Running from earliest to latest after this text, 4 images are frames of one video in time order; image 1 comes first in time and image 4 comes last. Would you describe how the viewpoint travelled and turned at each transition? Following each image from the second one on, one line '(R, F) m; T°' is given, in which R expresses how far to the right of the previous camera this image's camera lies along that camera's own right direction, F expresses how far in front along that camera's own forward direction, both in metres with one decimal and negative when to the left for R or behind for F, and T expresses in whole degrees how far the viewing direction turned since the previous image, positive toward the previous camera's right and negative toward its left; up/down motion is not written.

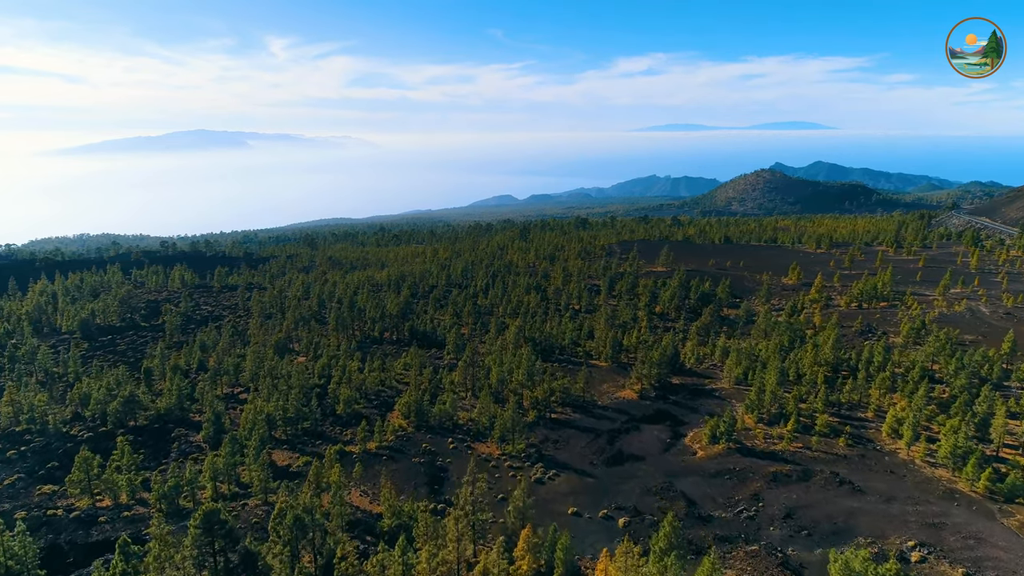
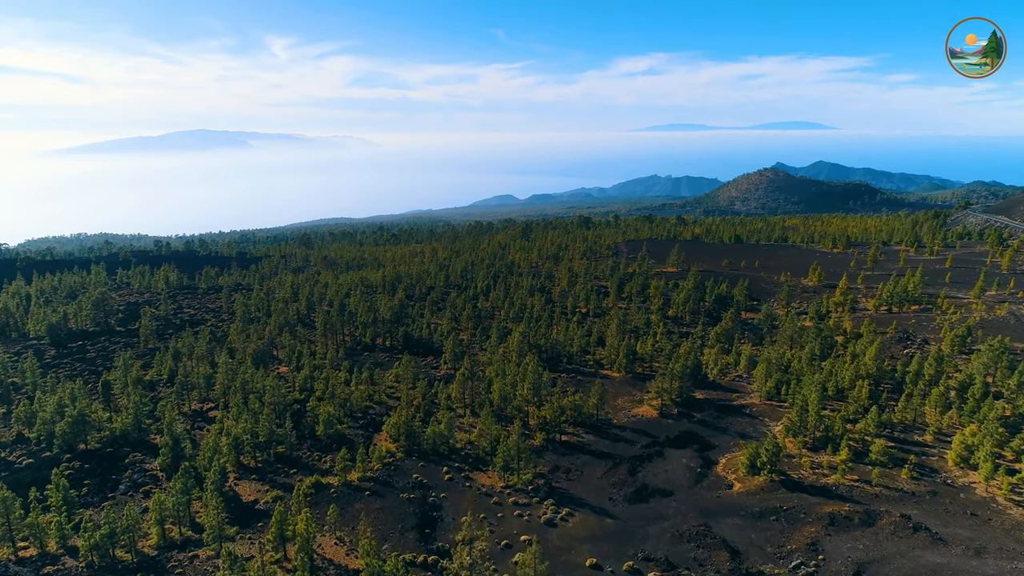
(-0.6, +10.1) m; 0°
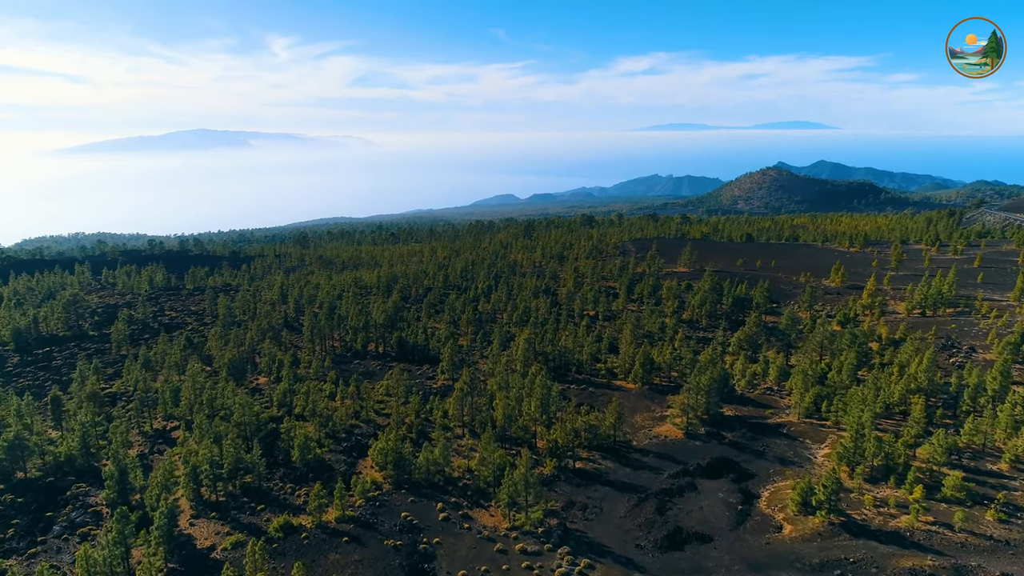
(-0.6, +9.6) m; 0°
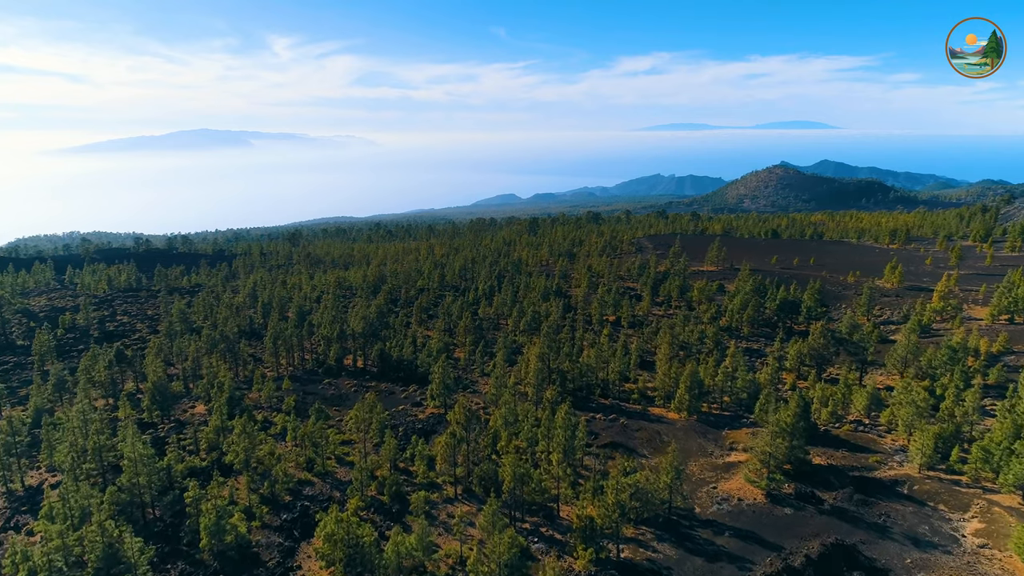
(-1.1, +19.9) m; 0°
